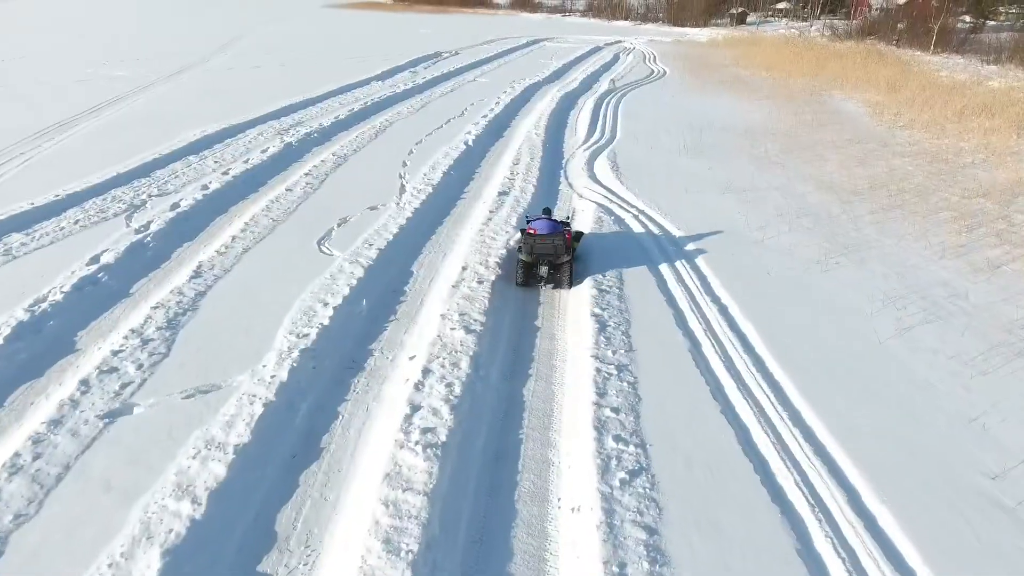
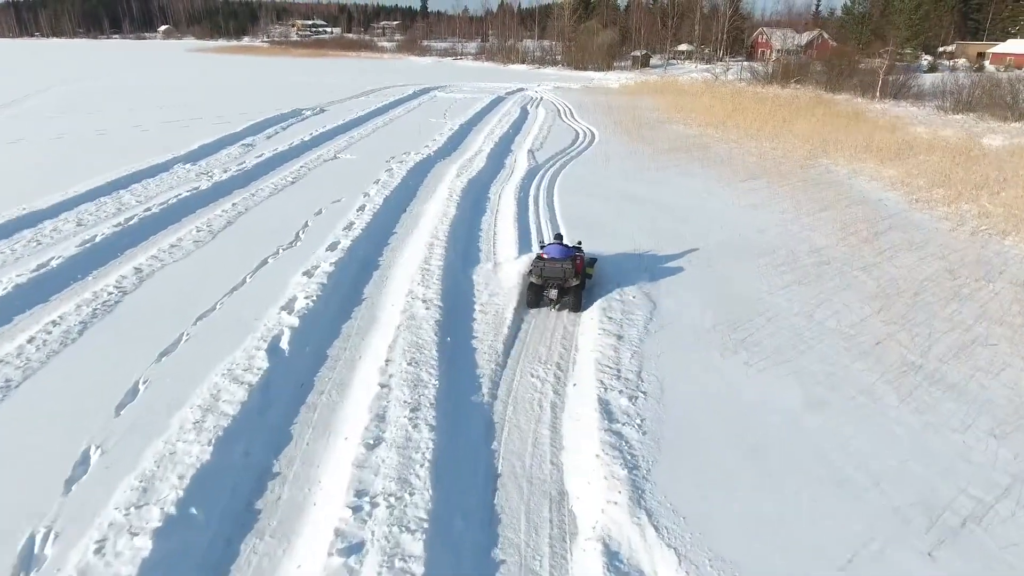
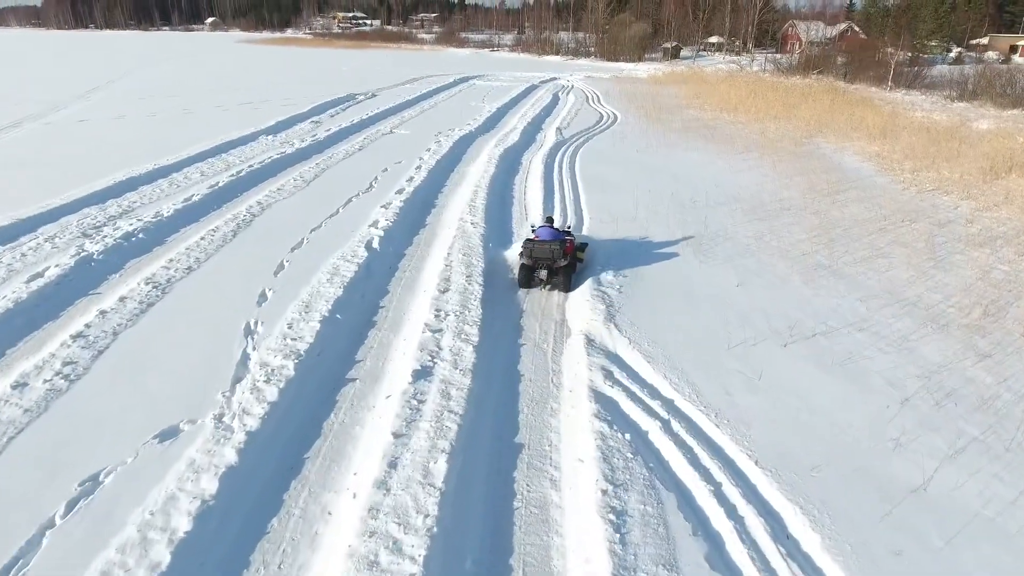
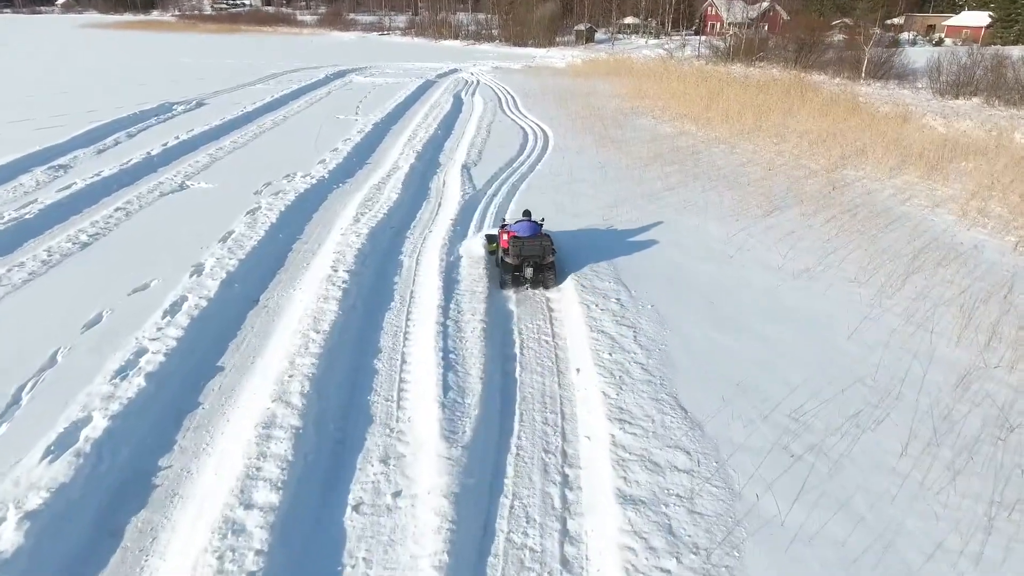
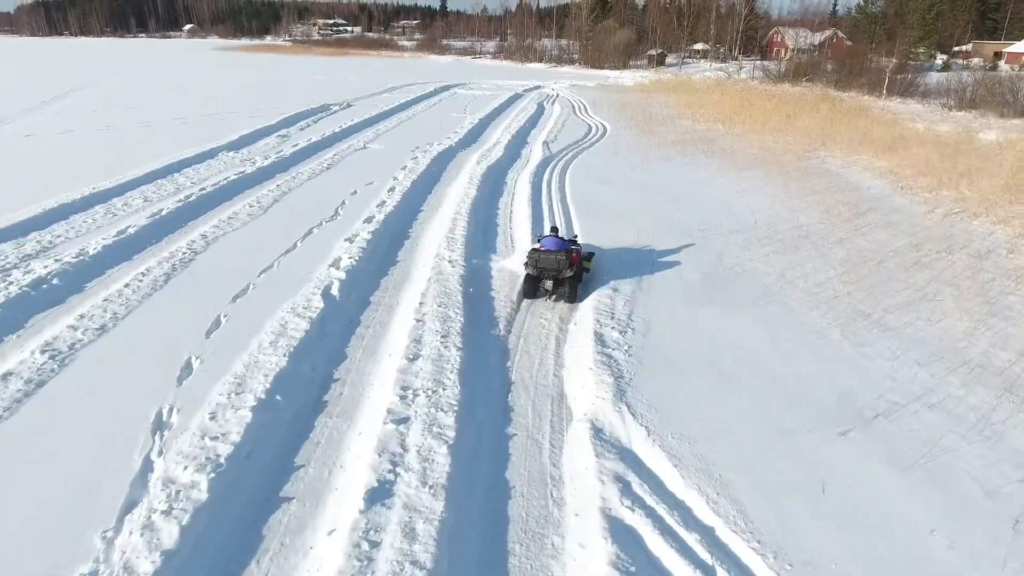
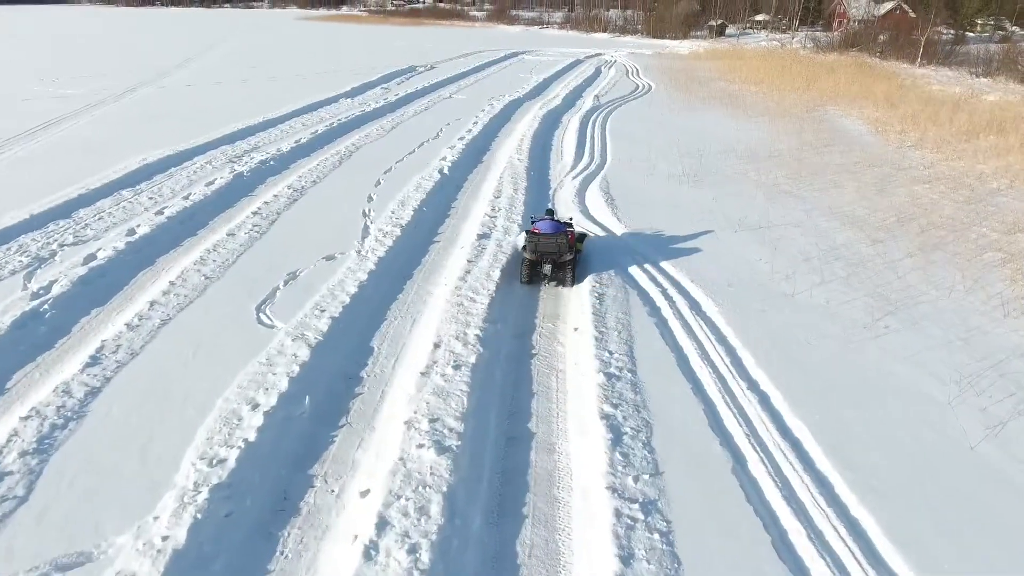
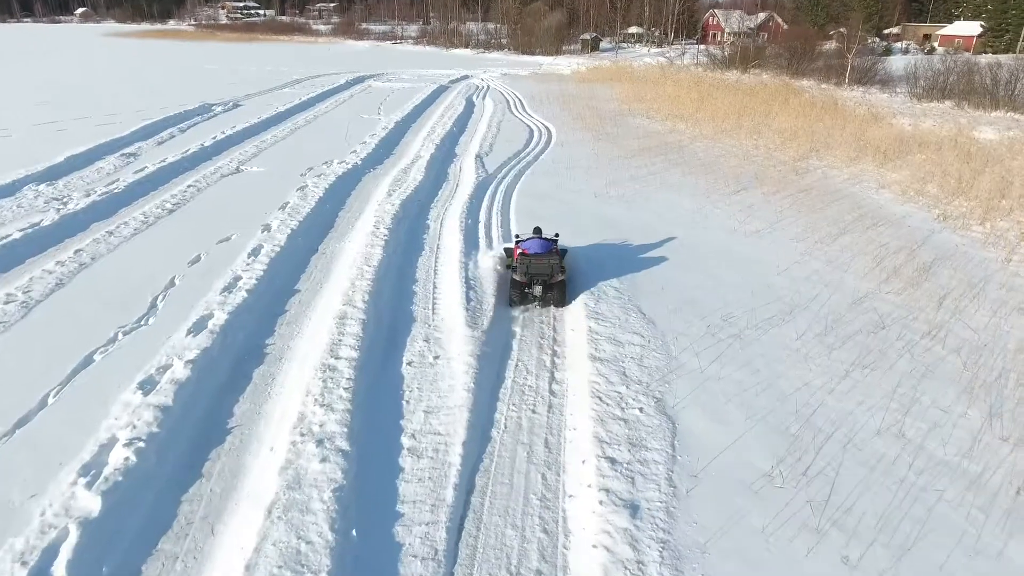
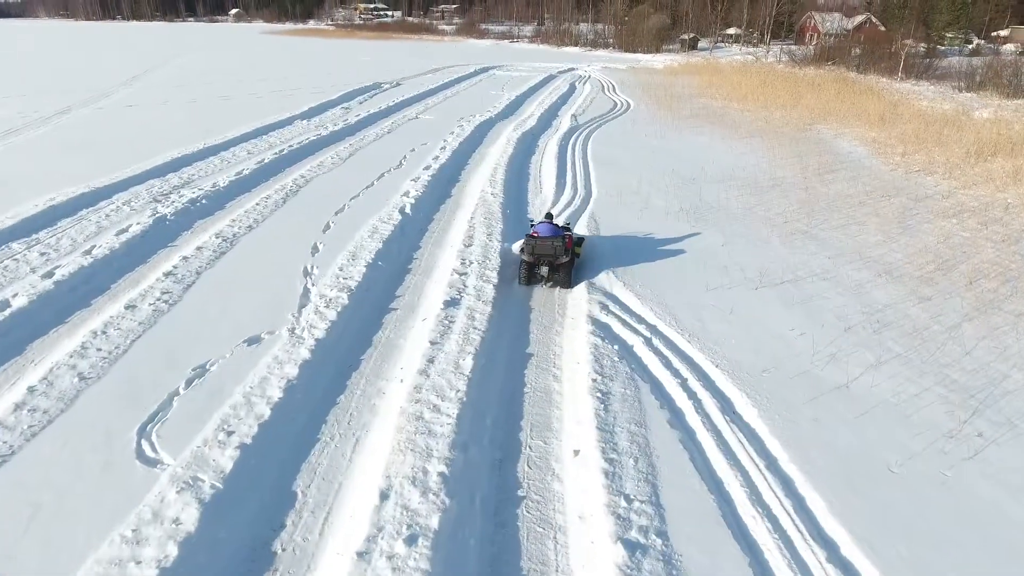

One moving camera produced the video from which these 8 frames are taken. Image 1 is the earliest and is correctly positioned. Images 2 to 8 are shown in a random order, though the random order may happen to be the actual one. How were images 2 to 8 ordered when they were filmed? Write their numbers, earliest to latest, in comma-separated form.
6, 8, 3, 5, 2, 7, 4
